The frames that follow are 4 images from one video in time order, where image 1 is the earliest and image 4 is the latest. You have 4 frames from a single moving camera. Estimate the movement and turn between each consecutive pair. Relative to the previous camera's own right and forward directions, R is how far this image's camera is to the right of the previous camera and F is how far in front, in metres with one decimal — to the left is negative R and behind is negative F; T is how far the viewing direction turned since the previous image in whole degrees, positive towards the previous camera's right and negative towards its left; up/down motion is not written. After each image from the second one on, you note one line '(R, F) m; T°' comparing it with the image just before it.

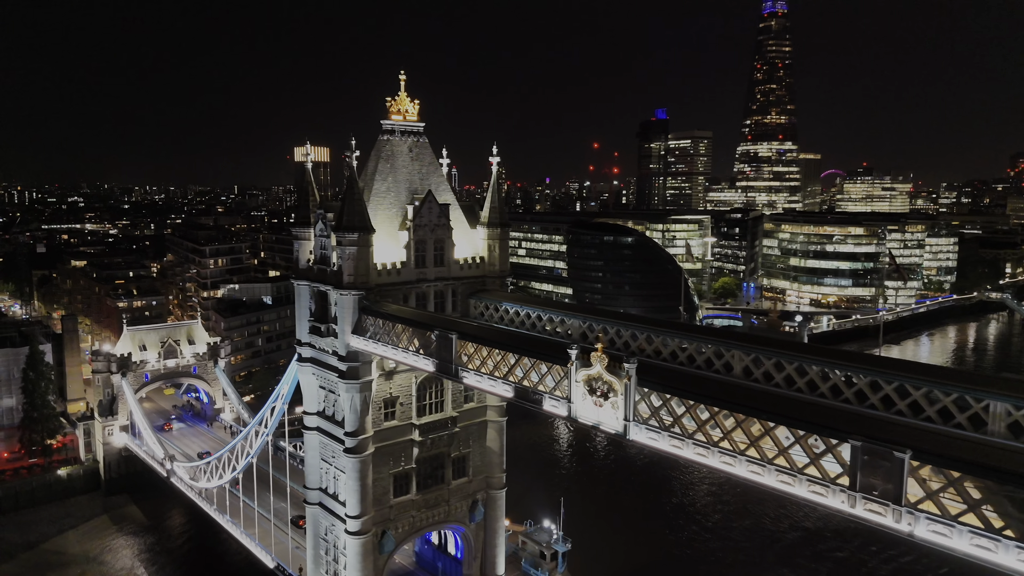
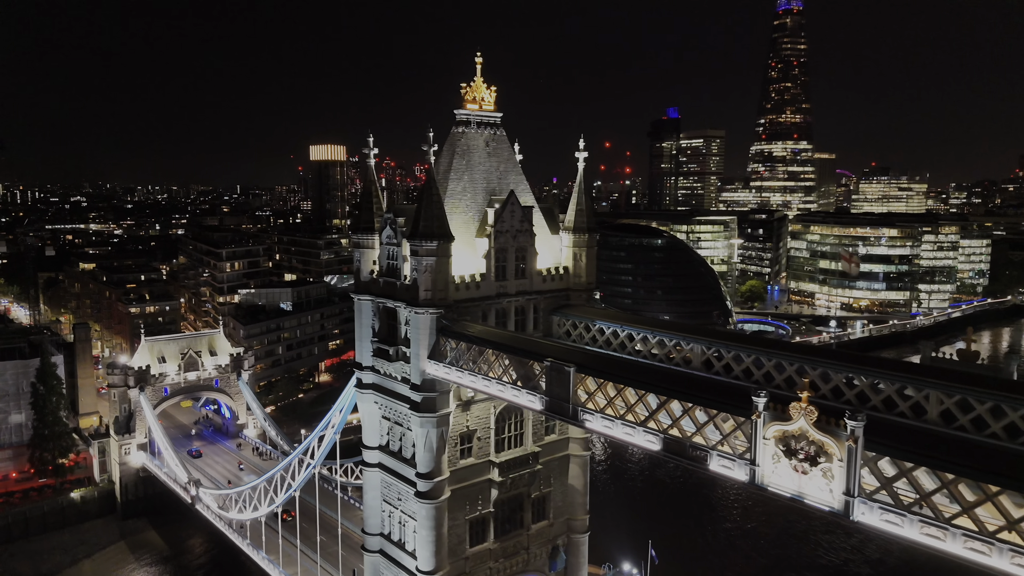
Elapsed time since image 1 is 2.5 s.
(-2.8, +3.6) m; 0°
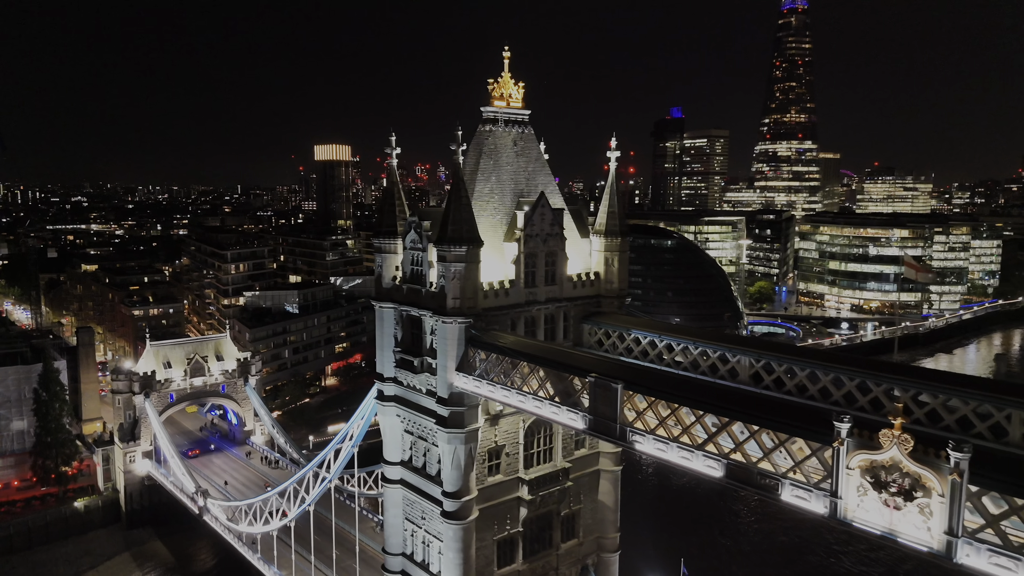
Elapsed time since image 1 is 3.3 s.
(-0.9, +1.2) m; 0°
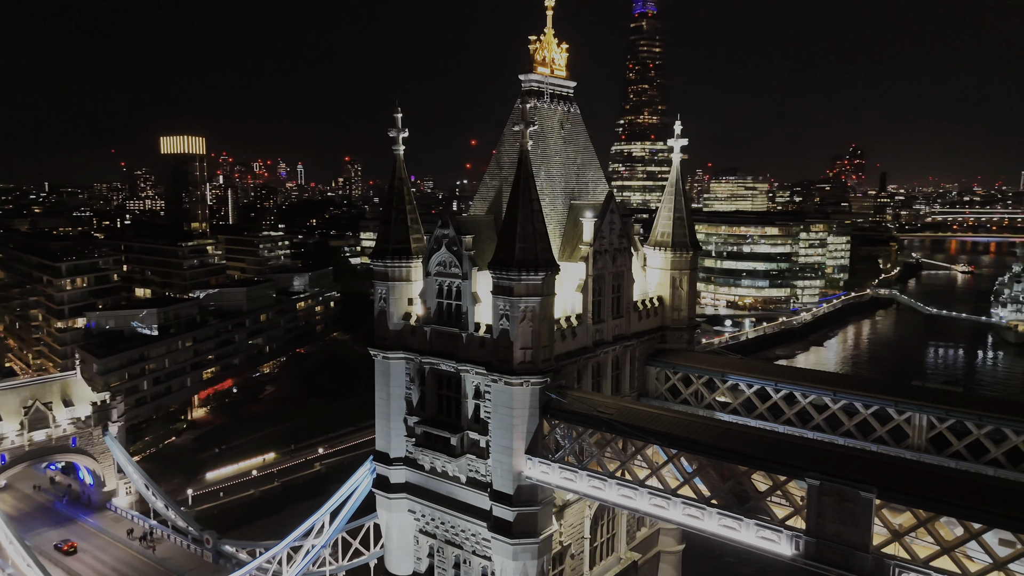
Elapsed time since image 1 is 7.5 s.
(-4.3, +6.4) m; +12°
